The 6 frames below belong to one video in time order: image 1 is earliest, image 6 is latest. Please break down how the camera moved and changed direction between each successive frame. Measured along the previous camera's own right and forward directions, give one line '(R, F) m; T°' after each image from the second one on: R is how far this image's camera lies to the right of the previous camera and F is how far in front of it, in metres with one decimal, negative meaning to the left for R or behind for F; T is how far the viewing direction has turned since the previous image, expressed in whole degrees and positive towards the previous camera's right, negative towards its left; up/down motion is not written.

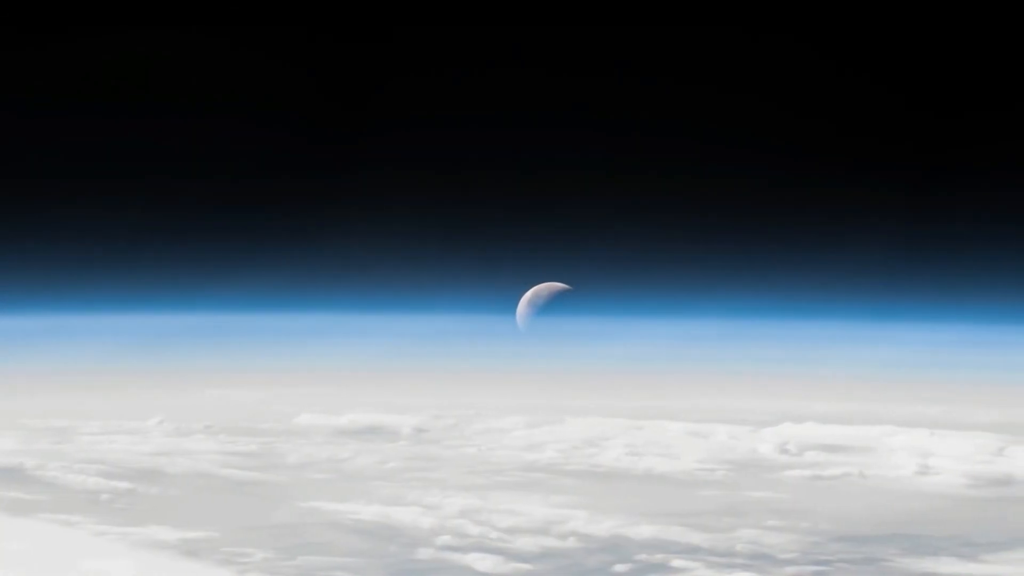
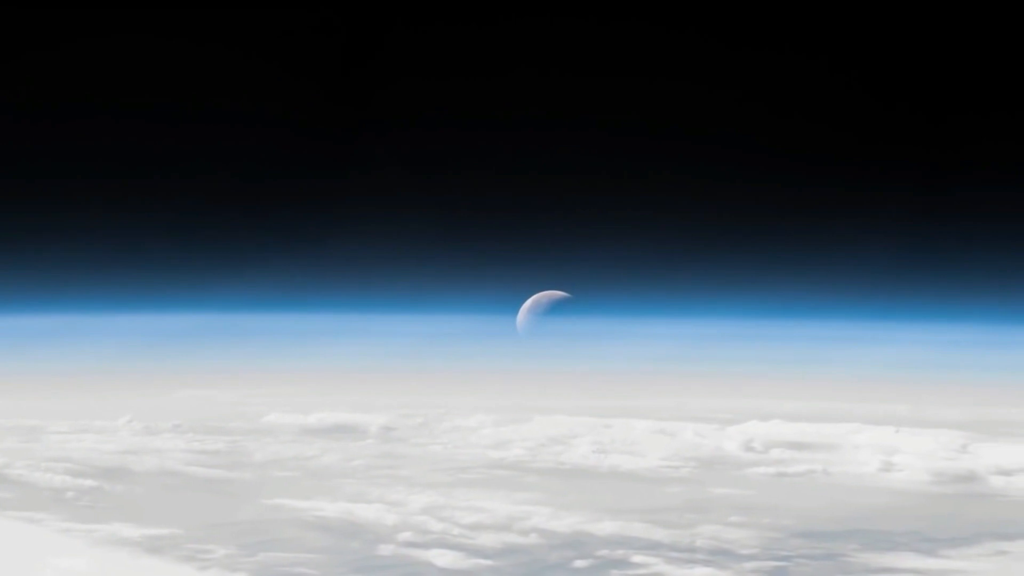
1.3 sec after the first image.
(+0.4, -0.1) m; 0°
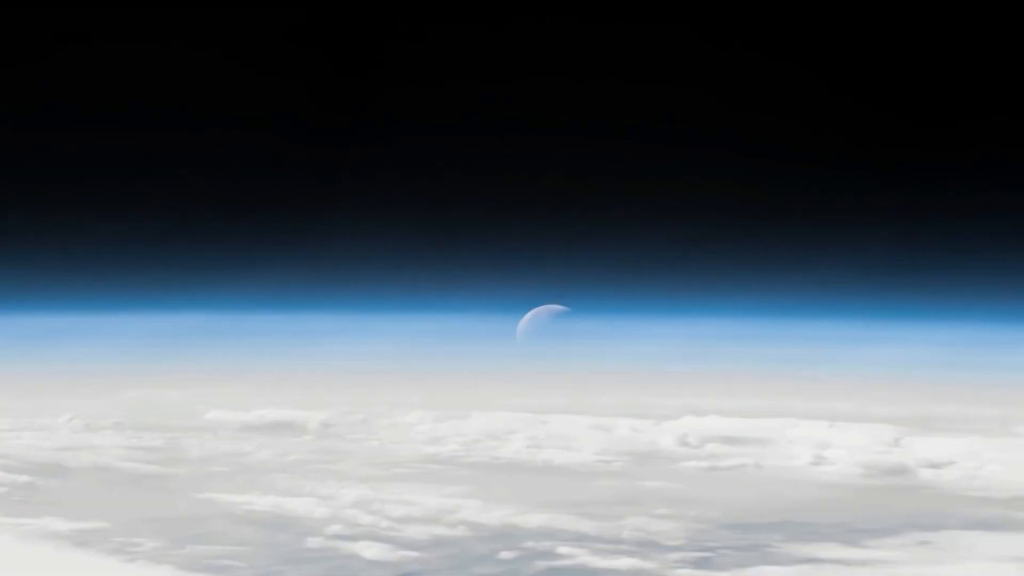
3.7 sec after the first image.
(+0.8, -0.3) m; +1°
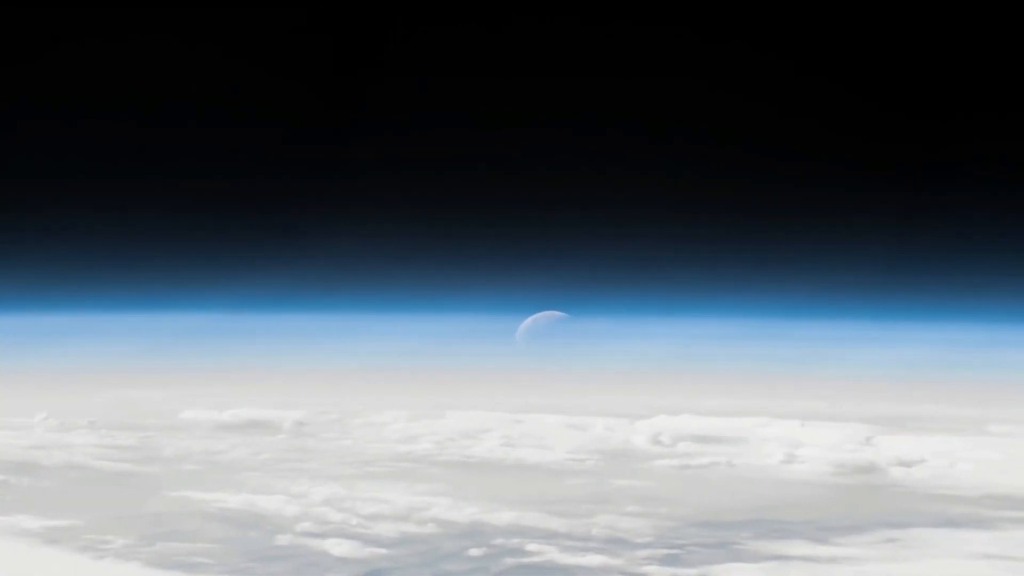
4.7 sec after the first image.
(+0.3, -0.1) m; 0°
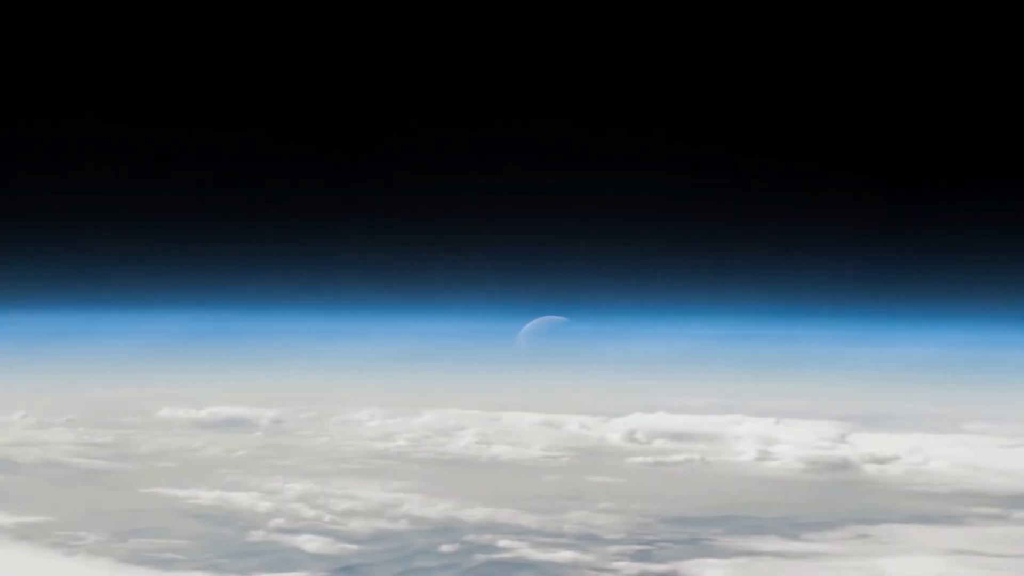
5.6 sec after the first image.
(+0.3, -0.1) m; 0°
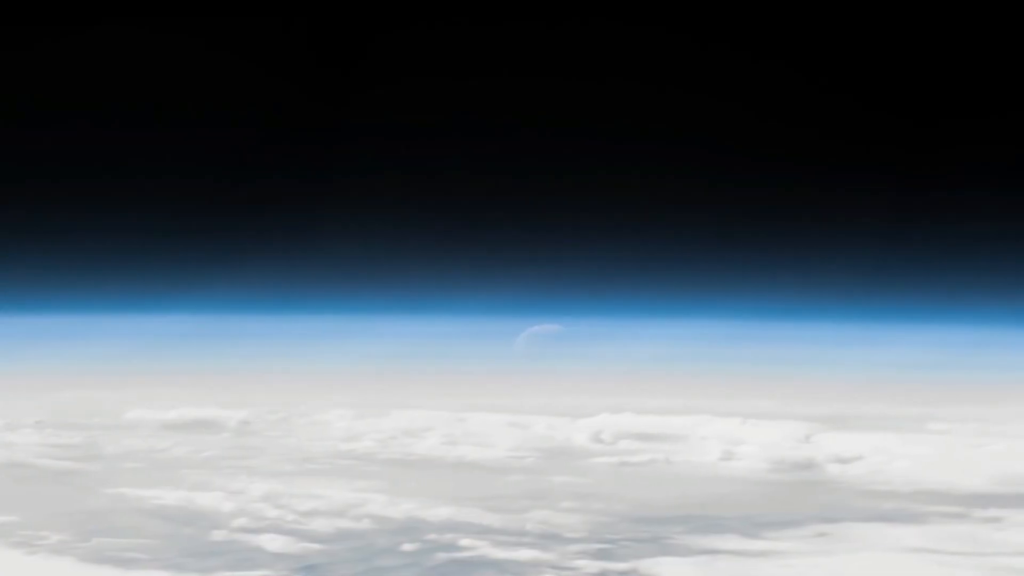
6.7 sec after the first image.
(+0.4, -0.2) m; 0°
